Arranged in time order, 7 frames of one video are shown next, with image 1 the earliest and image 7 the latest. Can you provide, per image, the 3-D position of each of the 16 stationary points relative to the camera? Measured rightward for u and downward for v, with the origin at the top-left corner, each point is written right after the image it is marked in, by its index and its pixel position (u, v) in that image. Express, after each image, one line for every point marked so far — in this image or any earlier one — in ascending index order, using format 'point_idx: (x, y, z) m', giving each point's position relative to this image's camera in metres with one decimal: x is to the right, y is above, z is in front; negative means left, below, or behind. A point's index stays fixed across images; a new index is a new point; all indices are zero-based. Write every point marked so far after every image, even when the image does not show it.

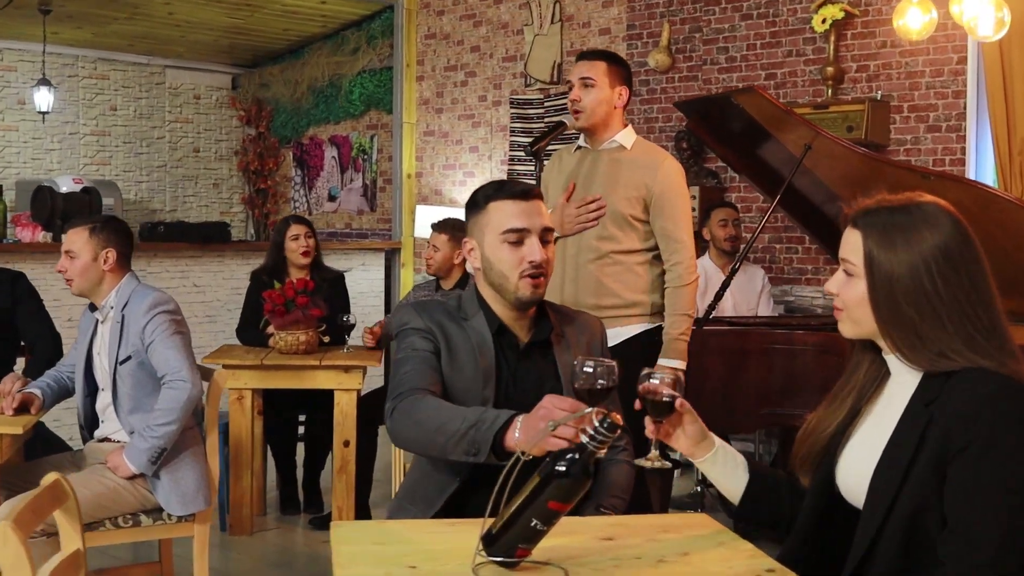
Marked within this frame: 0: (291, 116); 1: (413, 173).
0: (-1.4, +1.1, +9.3) m
1: (-0.5, +0.6, +8.0) m
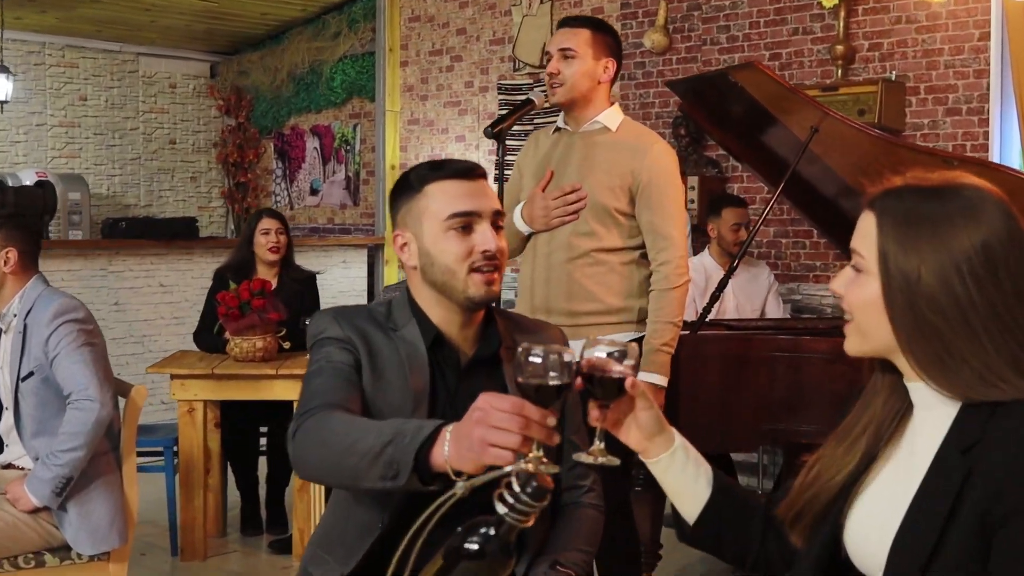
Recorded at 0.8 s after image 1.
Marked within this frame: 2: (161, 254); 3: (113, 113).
0: (-1.4, +1.1, +8.9) m
1: (-0.6, +0.6, +7.5) m
2: (-1.5, +0.1, +6.6) m
3: (-2.4, +1.0, +9.1) m
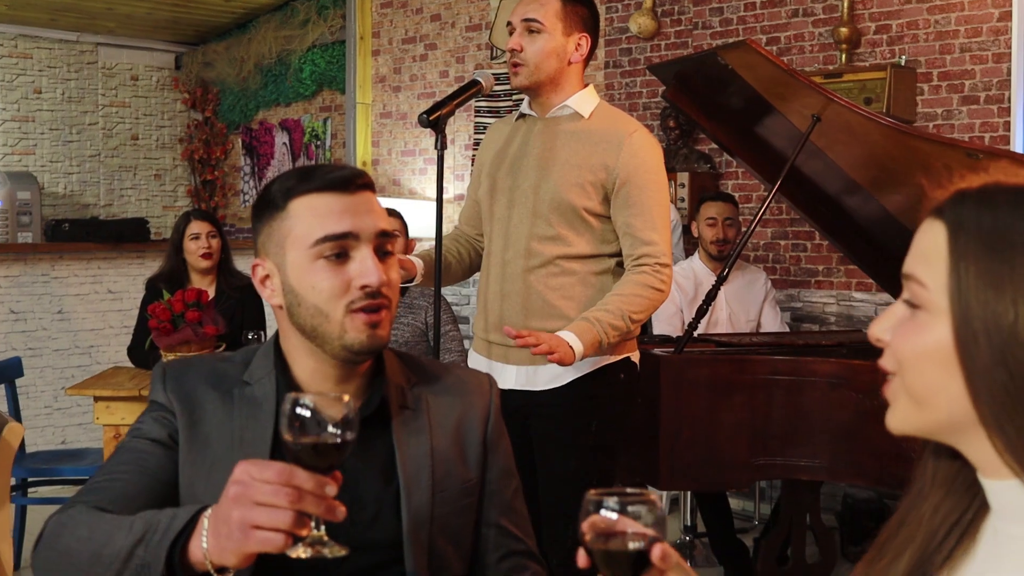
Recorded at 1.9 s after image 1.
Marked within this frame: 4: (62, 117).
0: (-1.5, +1.0, +8.4) m
1: (-0.7, +0.6, +7.0) m
2: (-1.6, +0.1, +6.1) m
3: (-2.5, +1.0, +8.6) m
4: (-2.5, +1.0, +8.5) m
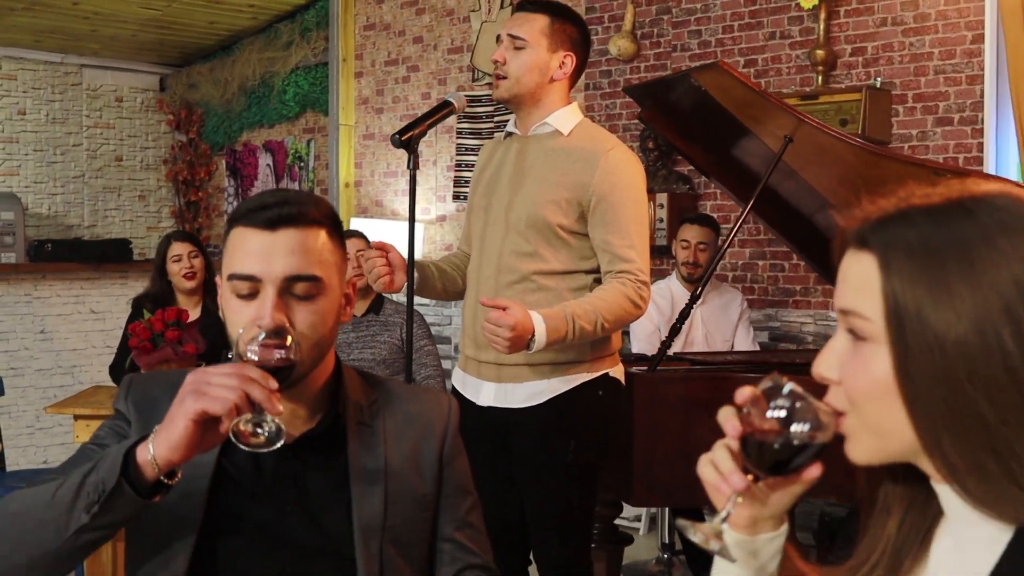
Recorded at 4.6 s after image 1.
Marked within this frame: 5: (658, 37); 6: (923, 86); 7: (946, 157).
0: (-1.6, +0.9, +8.4) m
1: (-0.7, +0.5, +7.0) m
2: (-1.7, 0.0, +6.1) m
3: (-2.6, +0.9, +8.6) m
4: (-2.6, +0.8, +8.6) m
5: (+0.5, +0.9, +5.6) m
6: (+1.3, +0.6, +4.8) m
7: (+1.3, +0.4, +4.7) m
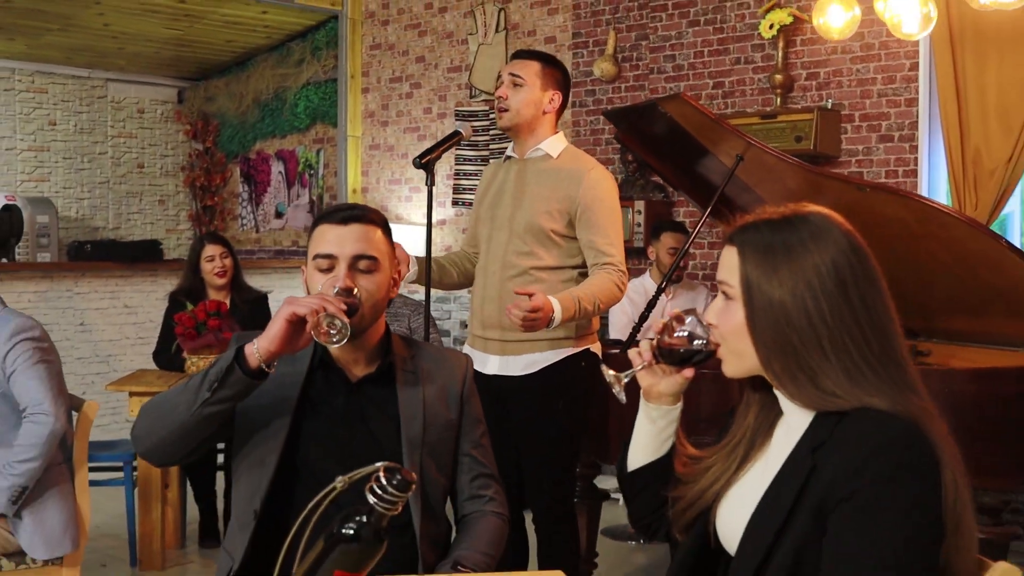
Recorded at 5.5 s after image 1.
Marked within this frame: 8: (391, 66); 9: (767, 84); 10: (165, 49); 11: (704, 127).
0: (-1.6, +0.9, +9.1) m
1: (-0.8, +0.5, +7.7) m
2: (-1.7, +0.1, +6.7) m
3: (-2.6, +0.9, +9.2) m
4: (-2.7, +0.9, +9.2) m
5: (+0.5, +0.9, +6.2) m
6: (+1.3, +0.6, +5.4) m
7: (+1.3, +0.4, +5.4) m
8: (-0.6, +1.1, +7.5) m
9: (+1.0, +0.8, +5.7) m
10: (-1.9, +1.3, +8.4) m
11: (+0.5, +0.4, +4.1) m
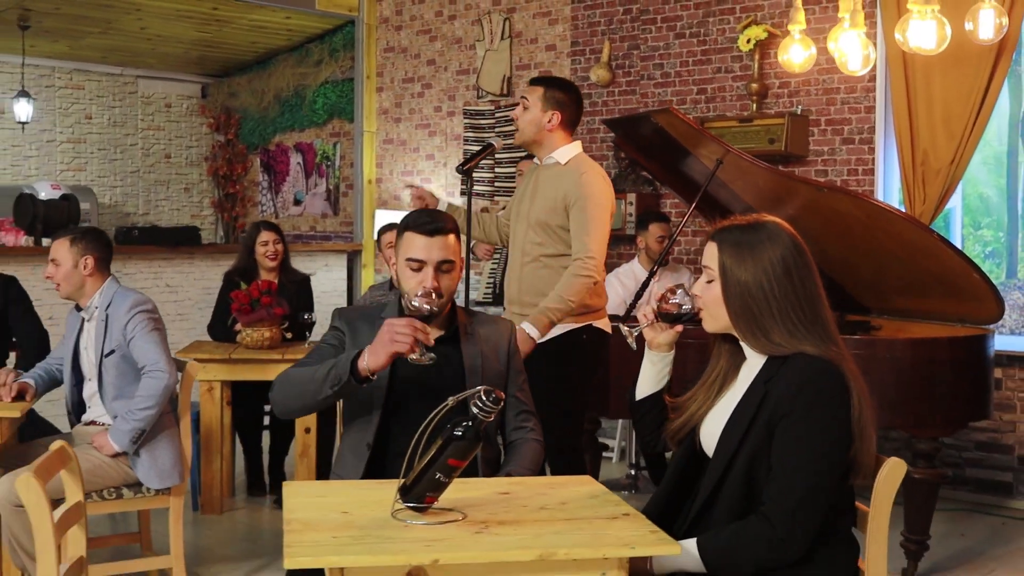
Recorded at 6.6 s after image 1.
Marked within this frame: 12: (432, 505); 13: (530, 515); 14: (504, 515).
0: (-1.7, +1.1, +9.8) m
1: (-0.8, +0.6, +8.4) m
2: (-1.7, +0.1, +7.5) m
3: (-2.7, +1.0, +10.0) m
4: (-2.7, +1.0, +9.9) m
5: (+0.5, +1.0, +7.0) m
6: (+1.3, +0.7, +6.2) m
7: (+1.4, +0.5, +6.1) m
8: (-0.6, +1.2, +8.2) m
9: (+1.0, +0.8, +6.4) m
10: (-1.9, +1.4, +9.1) m
11: (+0.6, +0.5, +4.9) m
12: (-0.1, -0.3, +2.3) m
13: (0.0, -0.3, +2.3) m
14: (0.0, -0.3, +2.3) m
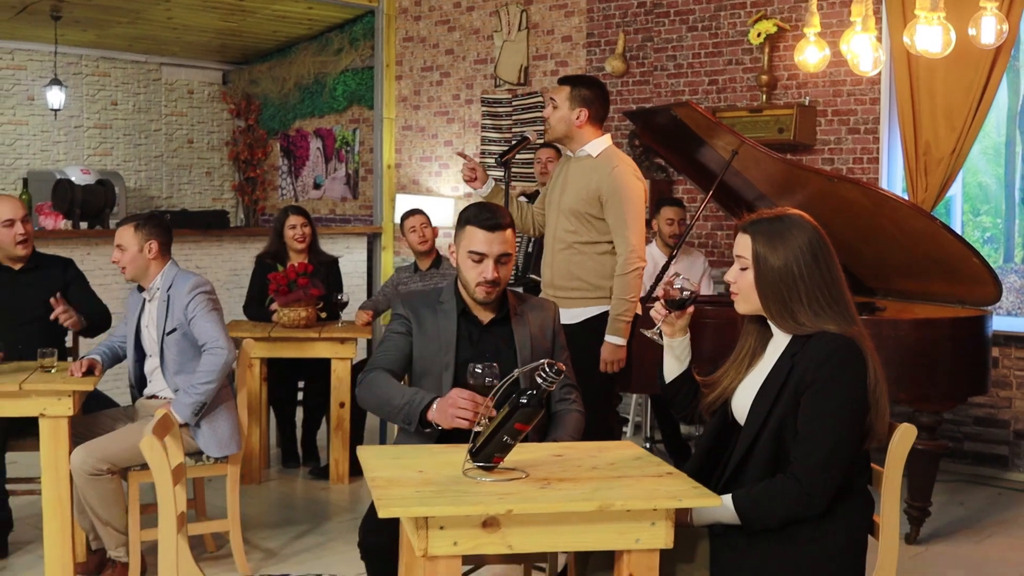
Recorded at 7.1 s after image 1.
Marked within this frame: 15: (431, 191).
0: (-1.6, +1.2, +10.1) m
1: (-0.7, +0.7, +8.7) m
2: (-1.6, +0.2, +7.8) m
3: (-2.6, +1.2, +10.2) m
4: (-2.6, +1.1, +10.2) m
5: (+0.6, +1.1, +7.3) m
6: (+1.4, +0.8, +6.5) m
7: (+1.4, +0.6, +6.4) m
8: (-0.5, +1.3, +8.5) m
9: (+1.1, +0.9, +6.7) m
10: (-1.8, +1.6, +9.4) m
11: (+0.7, +0.5, +5.2) m
12: (0.0, -0.3, +2.6) m
13: (+0.1, -0.3, +2.6) m
14: (+0.1, -0.3, +2.6) m
15: (-0.5, +0.5, +8.5) m
